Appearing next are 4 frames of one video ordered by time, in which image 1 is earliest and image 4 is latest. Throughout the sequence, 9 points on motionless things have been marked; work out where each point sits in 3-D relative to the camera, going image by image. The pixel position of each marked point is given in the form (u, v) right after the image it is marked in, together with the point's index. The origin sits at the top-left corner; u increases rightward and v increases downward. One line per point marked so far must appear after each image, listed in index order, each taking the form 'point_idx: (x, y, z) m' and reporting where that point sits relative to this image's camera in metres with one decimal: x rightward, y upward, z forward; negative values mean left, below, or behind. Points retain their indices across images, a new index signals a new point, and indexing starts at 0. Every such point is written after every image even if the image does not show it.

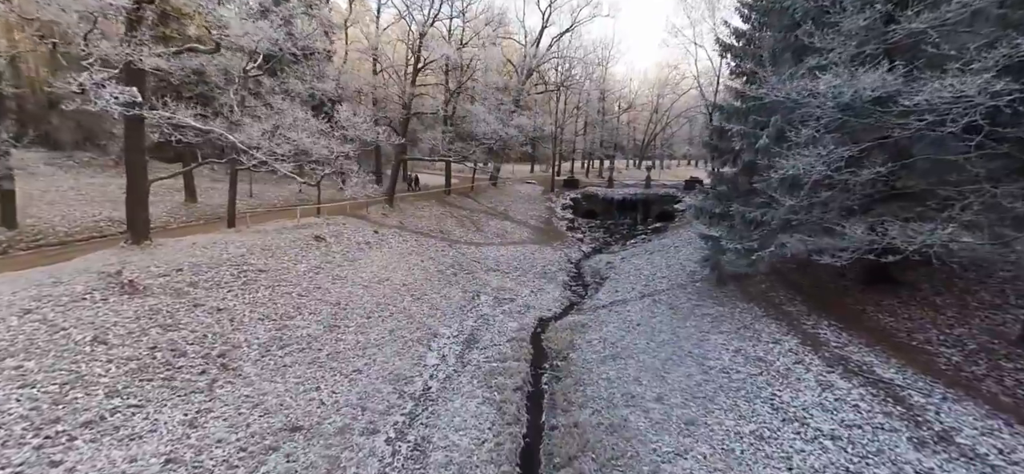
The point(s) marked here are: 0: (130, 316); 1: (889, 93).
0: (-7.5, -1.5, +9.7) m
1: (+6.7, +2.5, +8.6) m
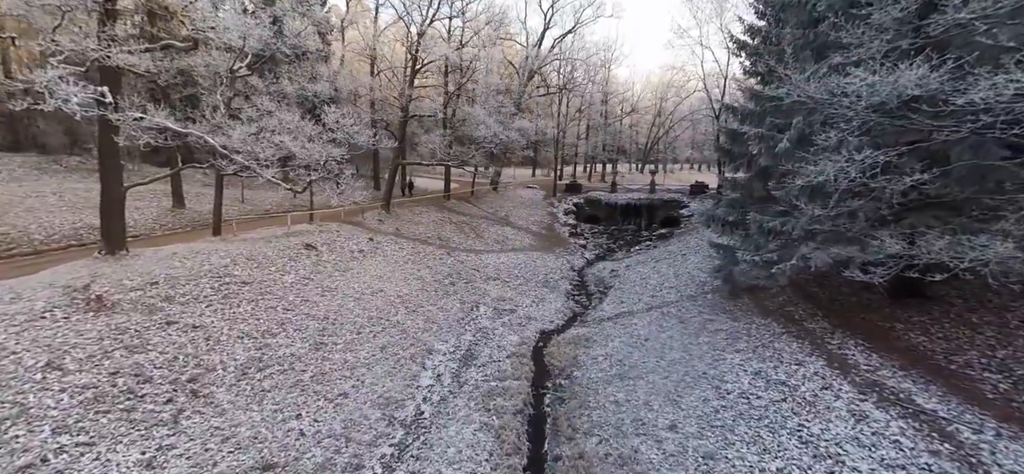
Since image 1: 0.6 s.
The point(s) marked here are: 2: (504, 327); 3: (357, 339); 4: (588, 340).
0: (-7.5, -1.8, +8.8) m
1: (+6.7, +2.3, +7.8) m
2: (-0.3, -2.9, +15.8) m
3: (-3.9, -2.5, +12.2) m
4: (+2.2, -3.0, +14.6) m
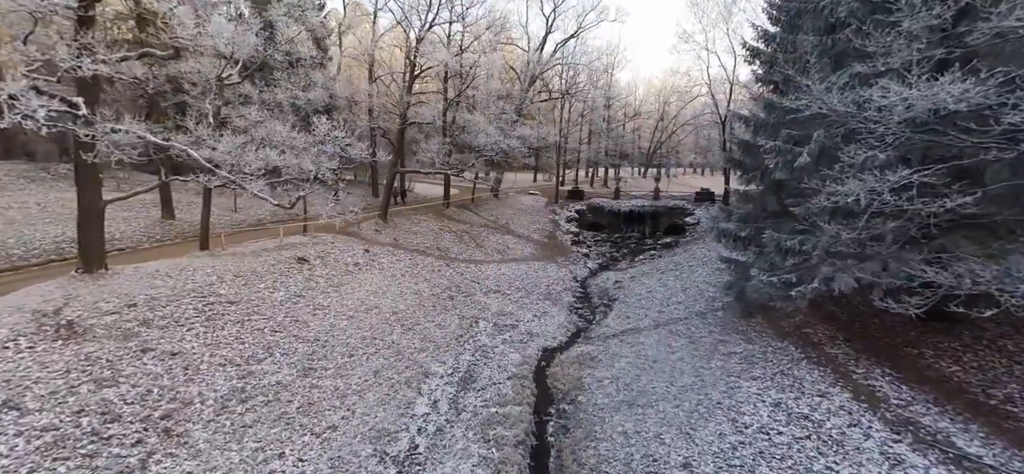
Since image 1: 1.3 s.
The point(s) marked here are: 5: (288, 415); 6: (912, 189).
0: (-7.5, -2.2, +8.1) m
1: (+6.7, +1.9, +7.1) m
2: (-0.2, -3.3, +15.1) m
3: (-3.8, -2.9, +11.5) m
4: (+2.3, -3.5, +13.9) m
5: (-4.2, -3.3, +9.1) m
6: (+6.5, +0.8, +8.0) m
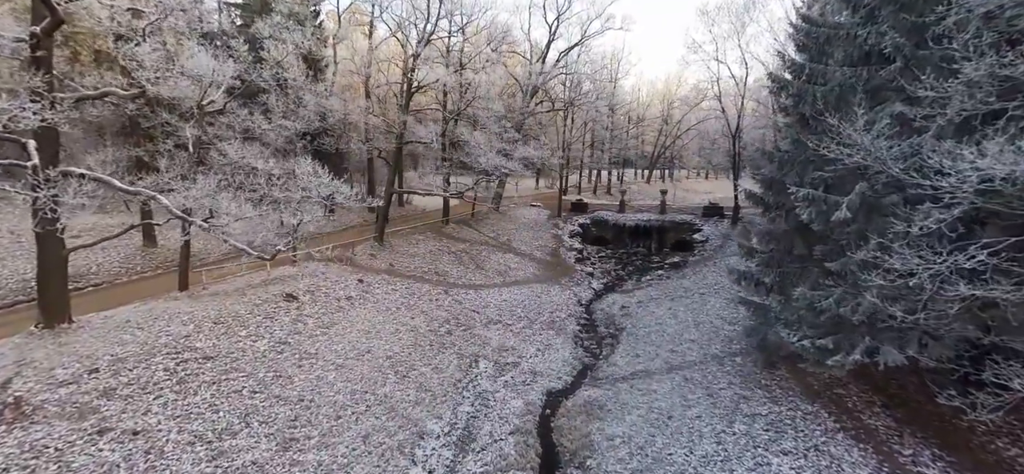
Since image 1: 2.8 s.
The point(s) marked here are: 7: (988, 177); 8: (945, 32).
0: (-7.4, -3.3, +7.1) m
1: (+6.7, +0.8, +6.0) m
2: (-0.2, -4.4, +14.0) m
3: (-3.8, -4.0, +10.5) m
4: (+2.3, -4.6, +12.9) m
5: (-4.1, -4.4, +8.1) m
6: (+6.6, -0.4, +6.9) m
7: (+6.2, +0.8, +6.3) m
8: (+7.2, +3.4, +8.2) m
